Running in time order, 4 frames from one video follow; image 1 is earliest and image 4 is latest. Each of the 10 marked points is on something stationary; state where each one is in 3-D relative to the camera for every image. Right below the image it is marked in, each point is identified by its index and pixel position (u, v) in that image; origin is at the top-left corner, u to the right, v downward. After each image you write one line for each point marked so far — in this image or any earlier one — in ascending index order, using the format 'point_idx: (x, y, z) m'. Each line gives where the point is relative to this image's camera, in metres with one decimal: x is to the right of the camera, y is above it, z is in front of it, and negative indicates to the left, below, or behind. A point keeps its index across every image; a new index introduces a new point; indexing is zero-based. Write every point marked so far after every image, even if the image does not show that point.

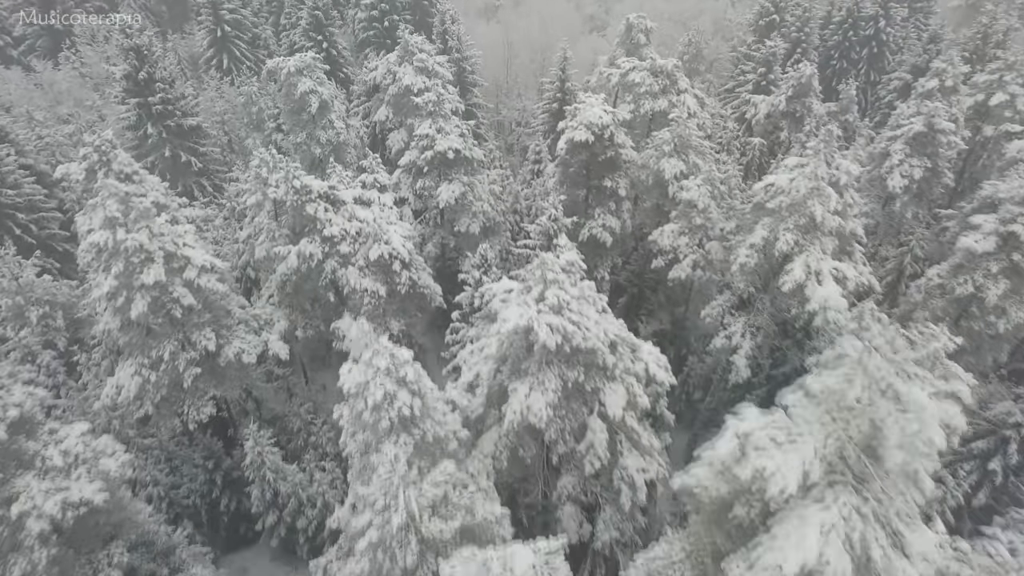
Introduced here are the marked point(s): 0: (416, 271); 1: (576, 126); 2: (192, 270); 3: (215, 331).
0: (-2.9, +0.4, +19.6) m
1: (+1.9, +4.9, +19.9) m
2: (-7.8, +0.4, +15.8) m
3: (-7.8, -1.2, +17.1) m
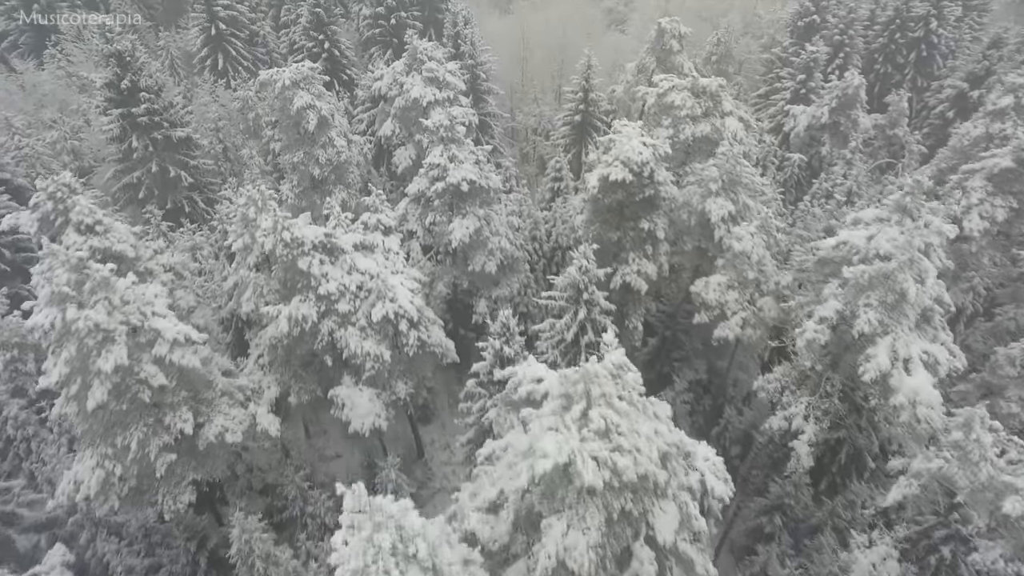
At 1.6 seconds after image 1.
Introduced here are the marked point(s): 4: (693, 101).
0: (-2.3, -1.1, +17.1) m
1: (+2.6, +3.4, +17.3) m
2: (-7.2, -1.2, +13.4) m
3: (-7.2, -2.8, +14.7) m
4: (+5.5, +5.7, +19.7) m
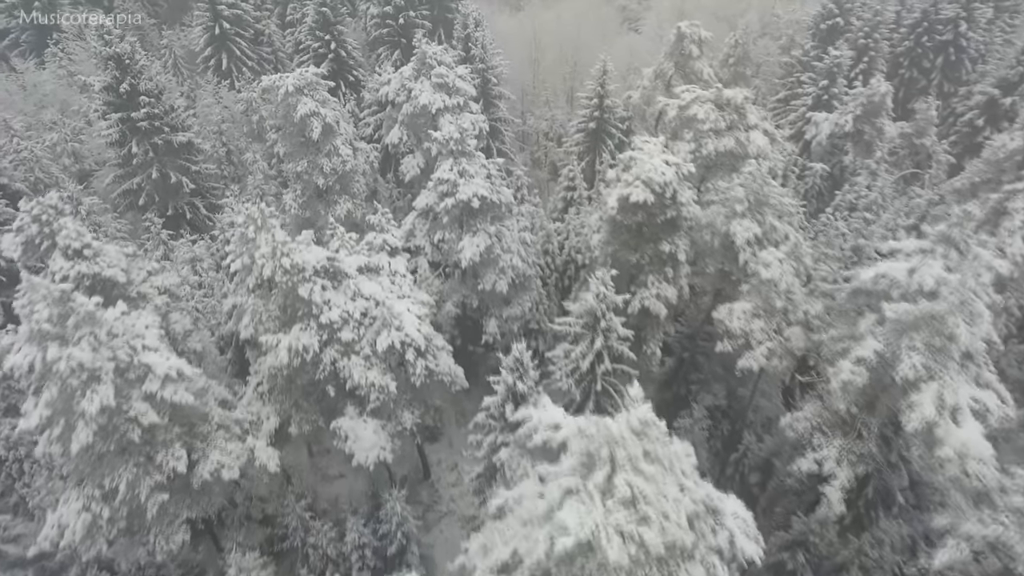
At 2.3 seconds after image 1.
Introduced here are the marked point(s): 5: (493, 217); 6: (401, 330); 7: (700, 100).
0: (-2.0, -1.7, +16.3) m
1: (+2.9, +2.7, +16.3) m
2: (-6.9, -1.8, +12.5) m
3: (-7.0, -3.4, +13.9) m
4: (+5.9, +5.0, +18.7) m
5: (-0.6, +2.2, +19.9) m
6: (-2.6, -1.0, +15.3) m
7: (+5.5, +5.5, +19.0) m
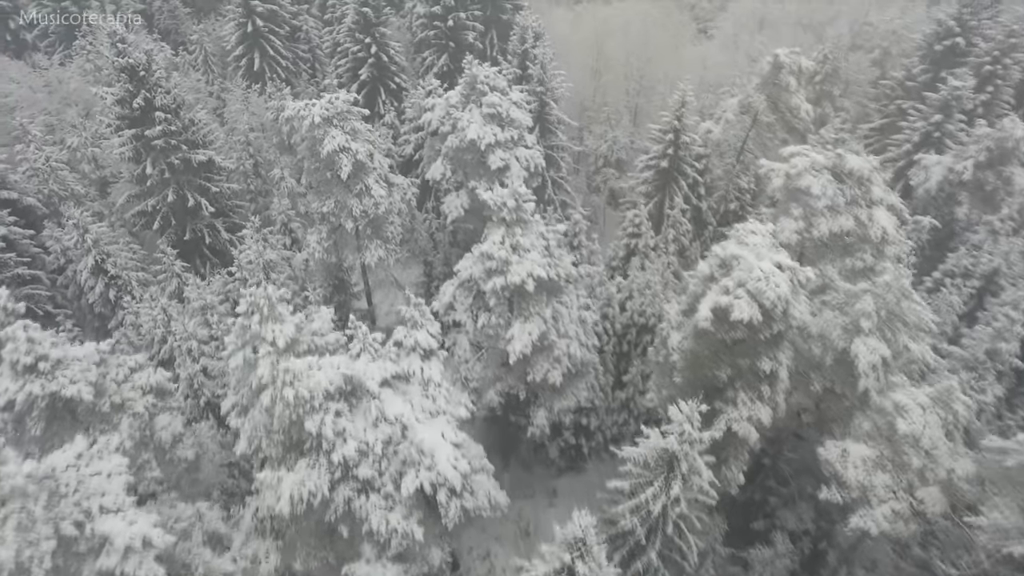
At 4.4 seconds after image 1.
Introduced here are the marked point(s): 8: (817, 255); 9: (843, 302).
0: (-0.9, -4.1, +13.2) m
1: (+4.3, 0.0, +12.8) m
2: (-6.0, -4.0, +9.7) m
3: (-6.1, -5.6, +11.1) m
4: (+7.4, +2.3, +15.0) m
5: (+0.9, -0.2, +16.6) m
6: (-1.5, -3.4, +12.2) m
7: (+7.1, +2.8, +15.3) m
8: (+7.4, +0.8, +15.5) m
9: (+7.0, -0.3, +13.8) m
